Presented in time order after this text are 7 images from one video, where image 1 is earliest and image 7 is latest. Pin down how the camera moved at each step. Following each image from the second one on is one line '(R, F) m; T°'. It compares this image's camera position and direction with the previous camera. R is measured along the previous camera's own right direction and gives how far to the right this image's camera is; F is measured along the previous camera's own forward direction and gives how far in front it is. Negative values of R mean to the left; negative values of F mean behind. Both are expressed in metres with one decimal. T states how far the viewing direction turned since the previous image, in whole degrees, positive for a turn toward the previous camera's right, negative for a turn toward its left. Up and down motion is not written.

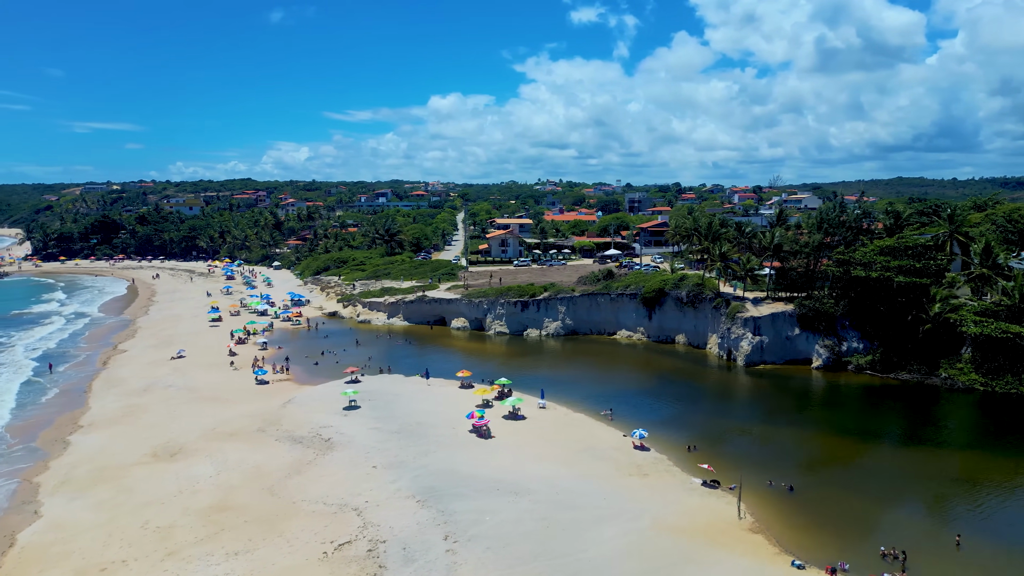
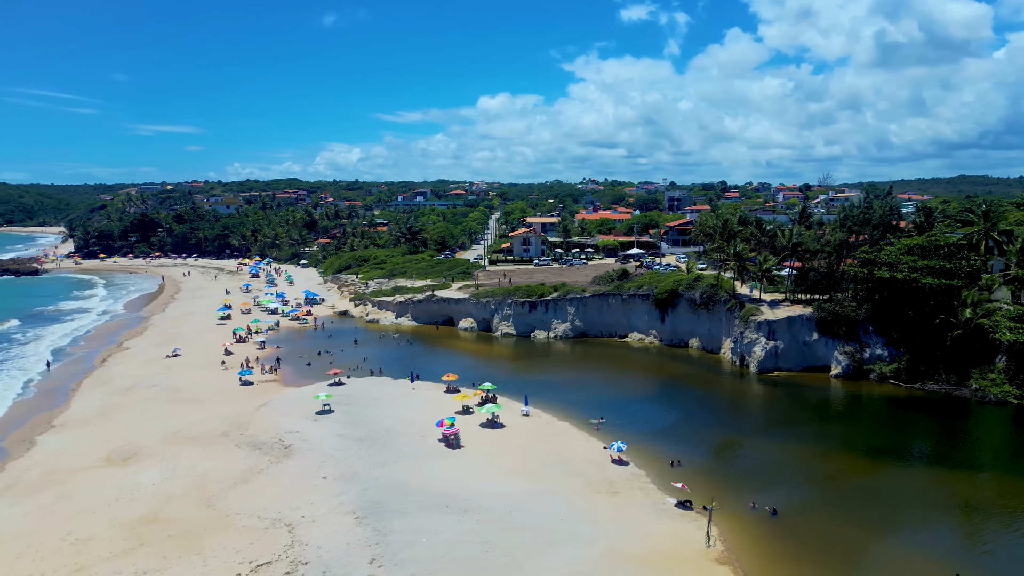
(+3.4, +2.4) m; -4°
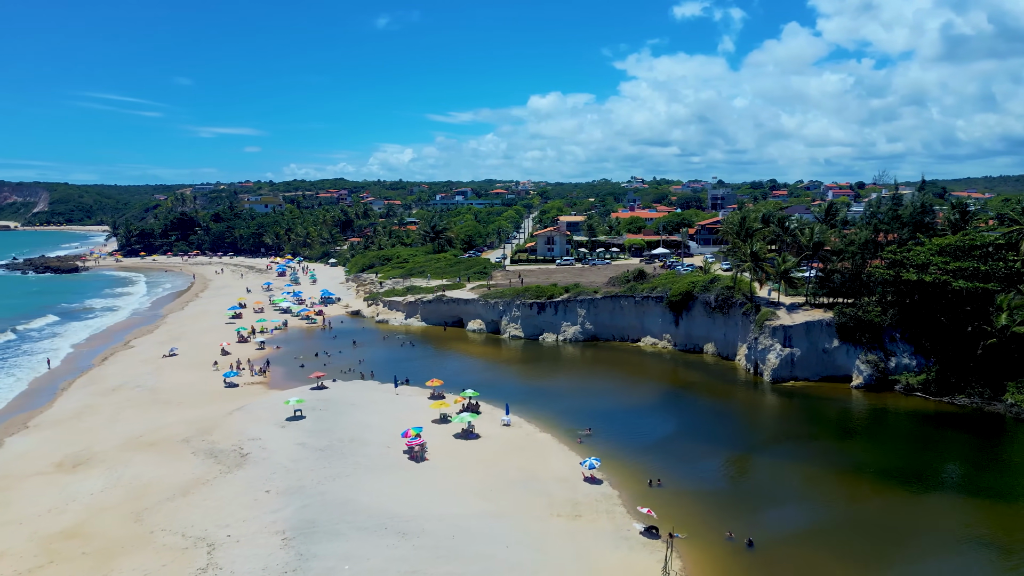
(+3.3, +2.5) m; -4°
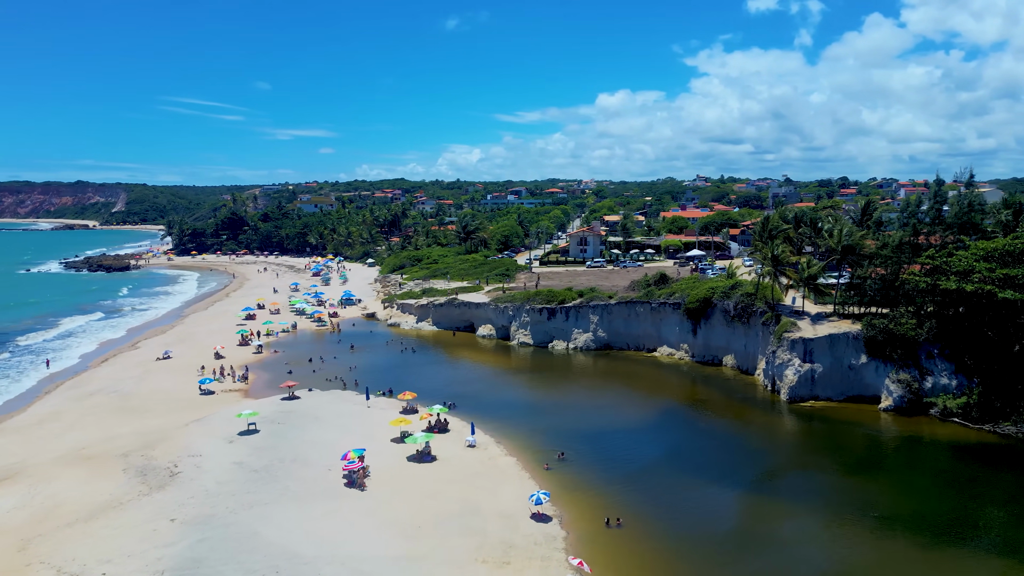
(+4.4, +3.6) m; -5°
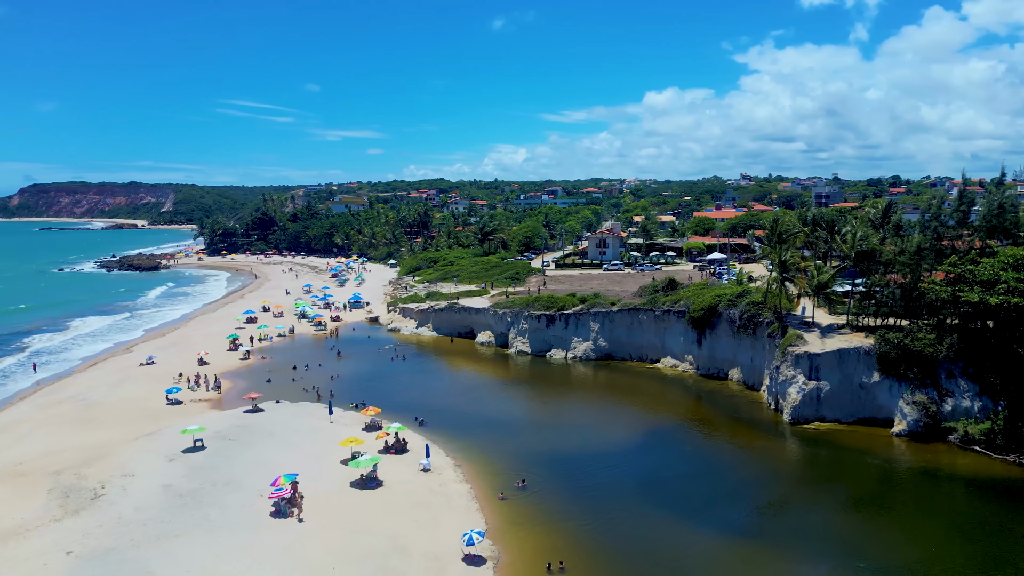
(+3.5, +2.9) m; -3°
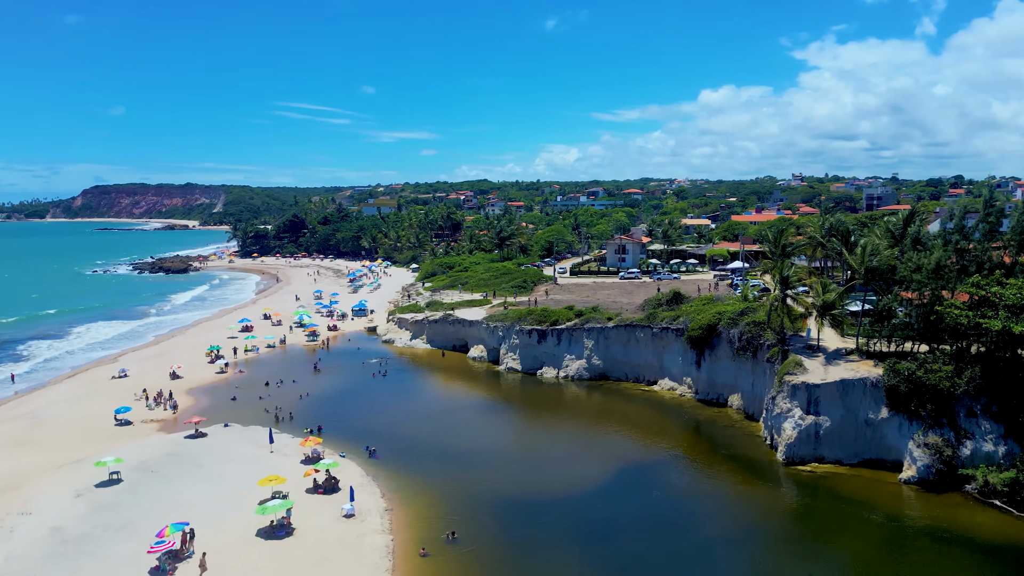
(+4.2, +3.7) m; -4°
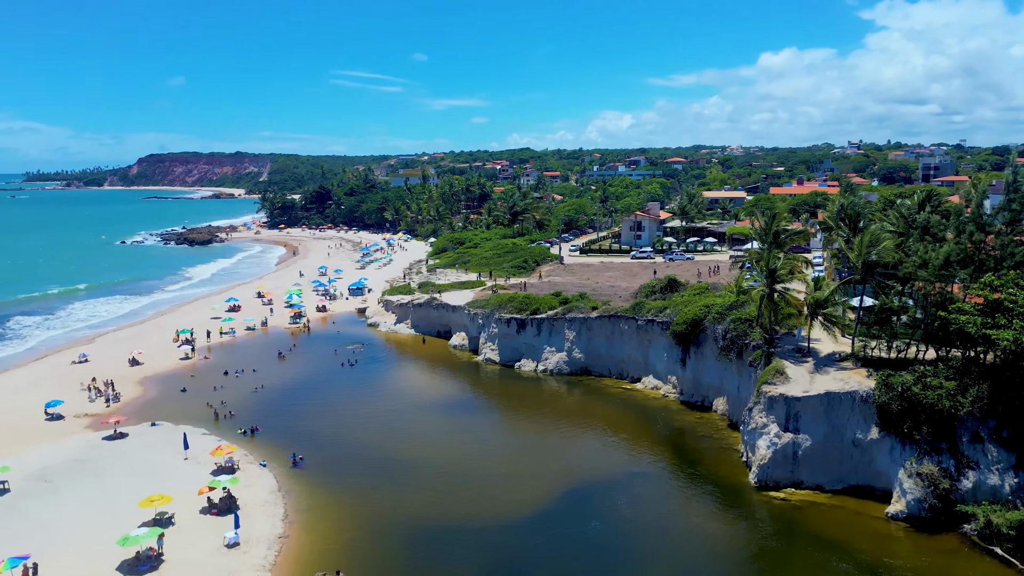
(+4.5, +4.1) m; -4°
